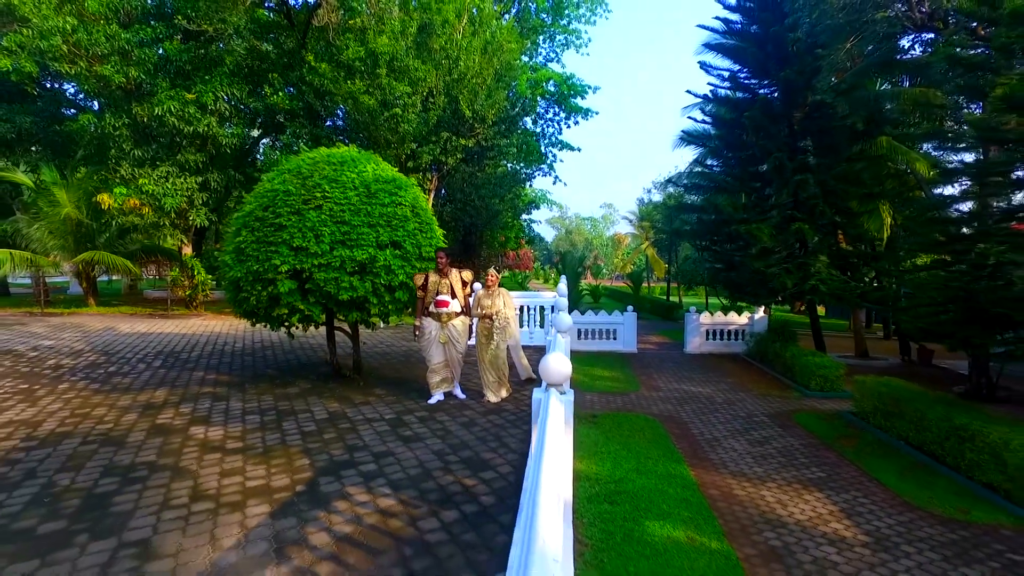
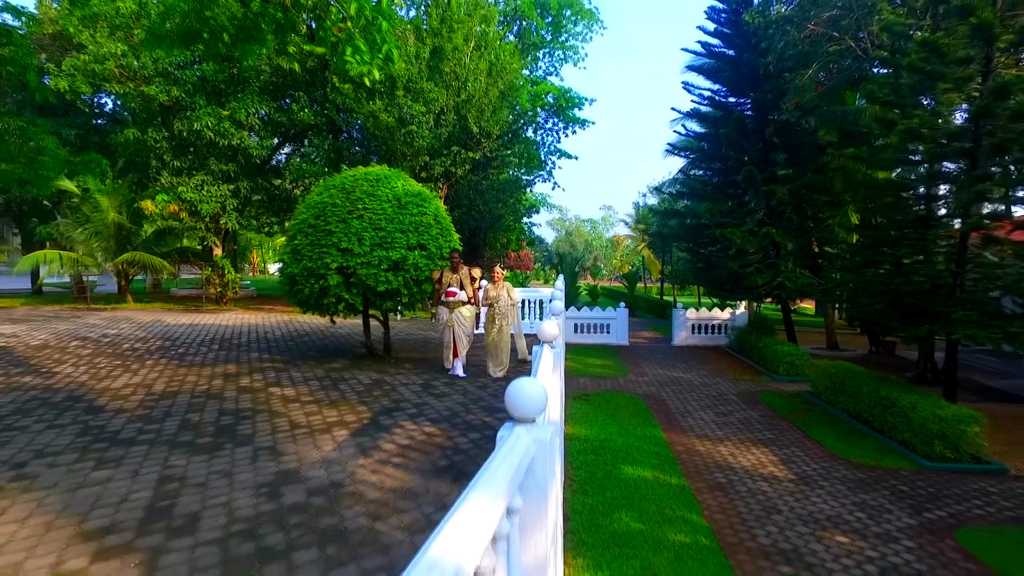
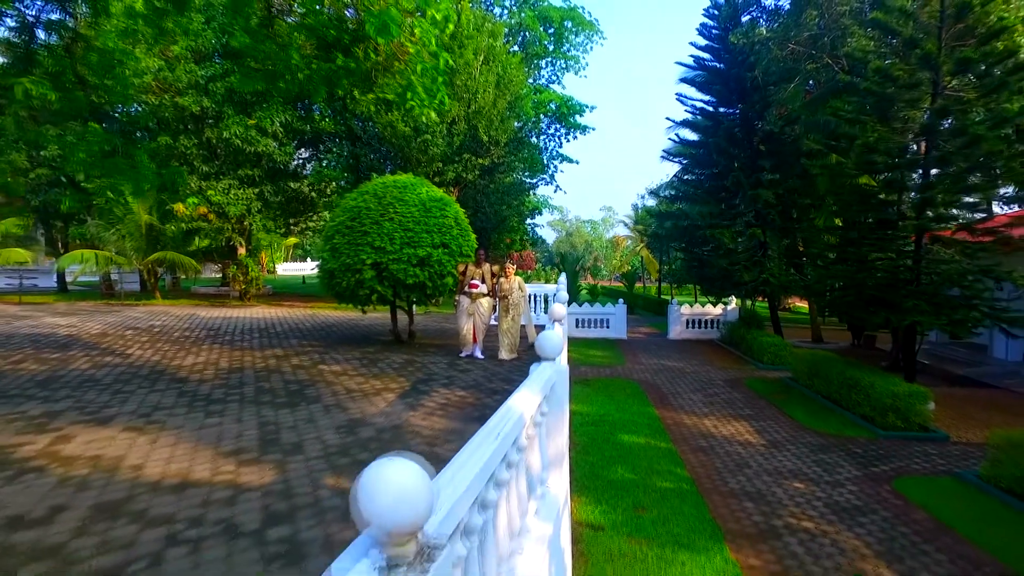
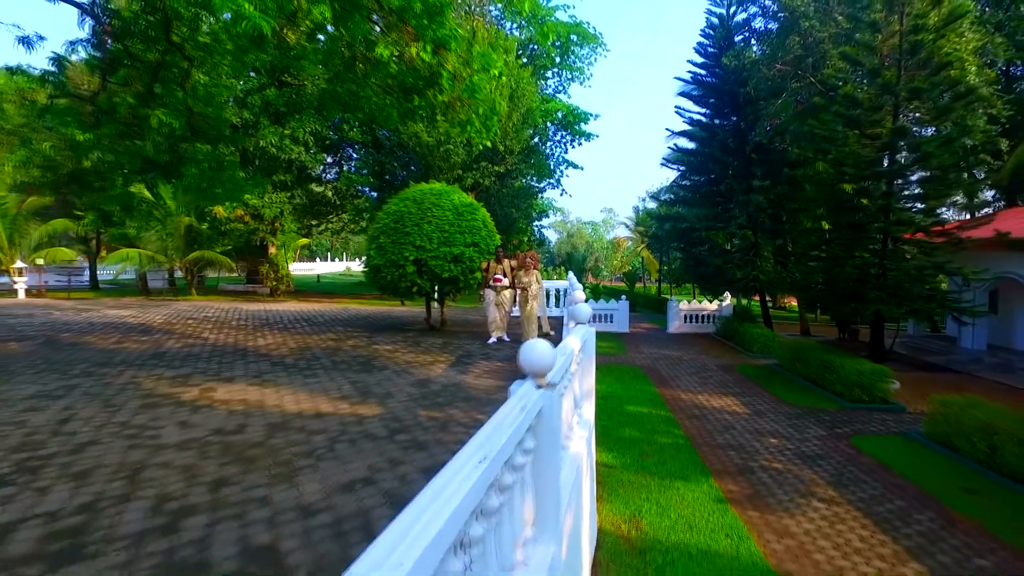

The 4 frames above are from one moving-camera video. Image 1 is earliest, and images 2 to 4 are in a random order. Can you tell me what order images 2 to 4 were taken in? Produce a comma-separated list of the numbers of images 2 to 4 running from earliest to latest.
2, 3, 4
